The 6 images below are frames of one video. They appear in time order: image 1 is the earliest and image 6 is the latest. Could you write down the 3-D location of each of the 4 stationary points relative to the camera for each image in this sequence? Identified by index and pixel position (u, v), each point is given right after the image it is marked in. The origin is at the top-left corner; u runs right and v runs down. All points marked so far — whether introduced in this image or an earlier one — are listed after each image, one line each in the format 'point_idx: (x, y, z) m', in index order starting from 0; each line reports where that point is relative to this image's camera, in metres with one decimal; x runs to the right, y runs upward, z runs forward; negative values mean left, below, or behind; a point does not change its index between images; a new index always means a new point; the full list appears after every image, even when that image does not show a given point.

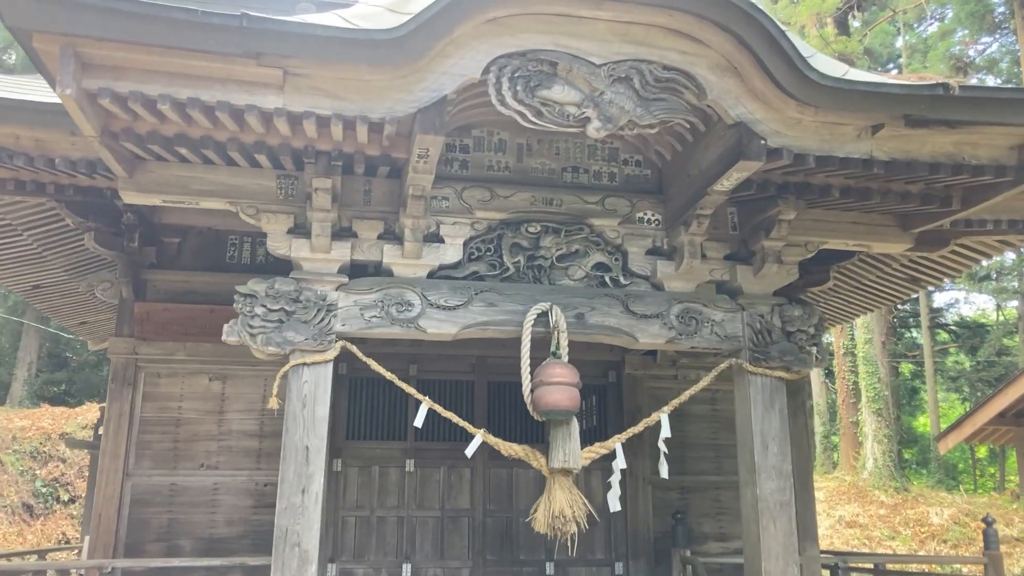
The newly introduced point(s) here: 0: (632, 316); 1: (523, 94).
0: (+0.8, -0.2, +4.8) m
1: (0.0, +1.0, +3.8) m
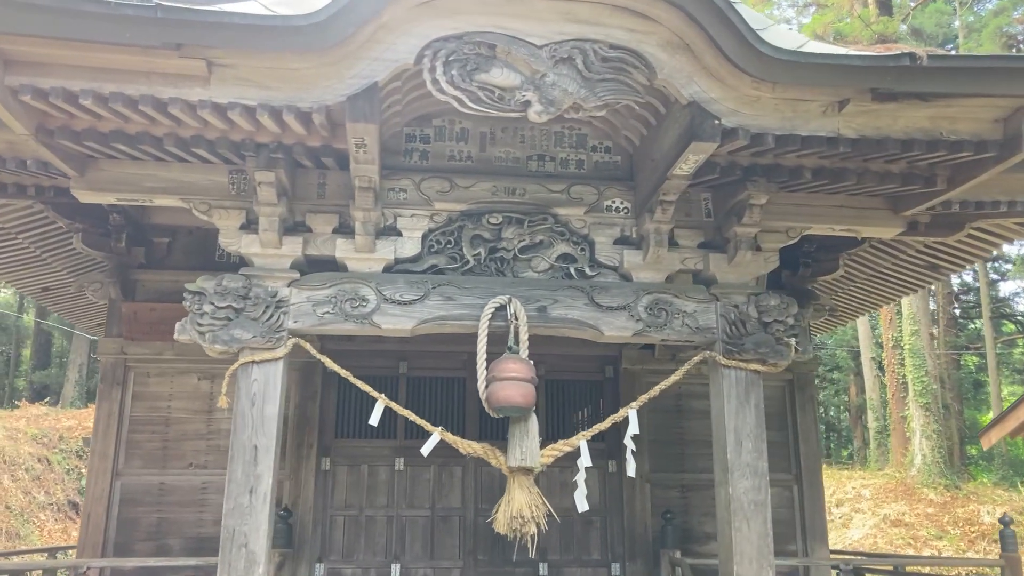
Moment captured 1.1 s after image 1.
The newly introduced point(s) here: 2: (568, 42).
0: (+0.5, -0.1, +4.6) m
1: (-0.3, +1.0, +3.7) m
2: (+0.3, +1.2, +3.7) m
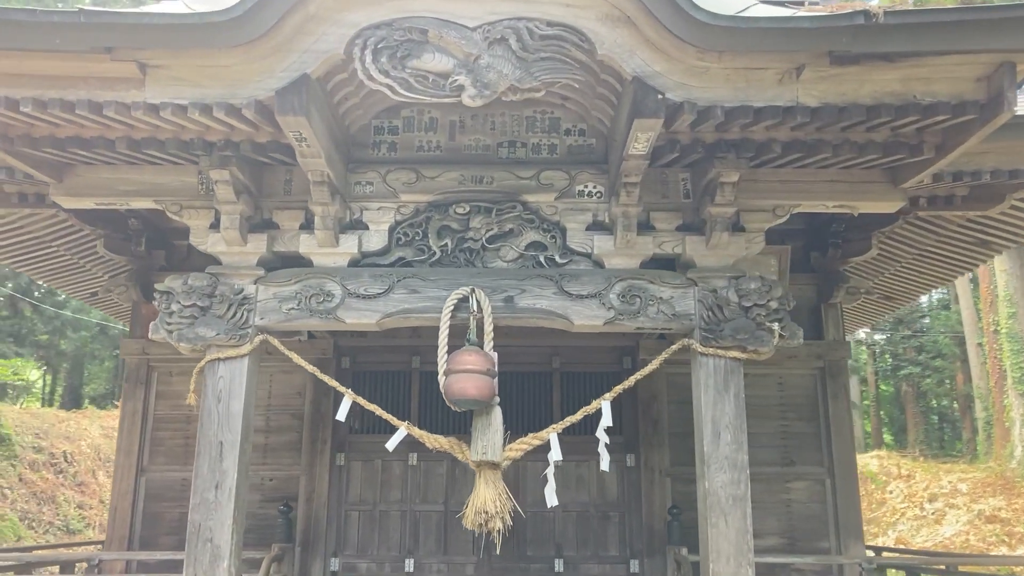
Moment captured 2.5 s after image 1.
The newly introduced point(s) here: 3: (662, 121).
0: (+0.3, 0.0, +4.4) m
1: (-0.6, +1.1, +3.6) m
2: (-0.1, +1.3, +3.6) m
3: (+0.7, +0.8, +3.6) m
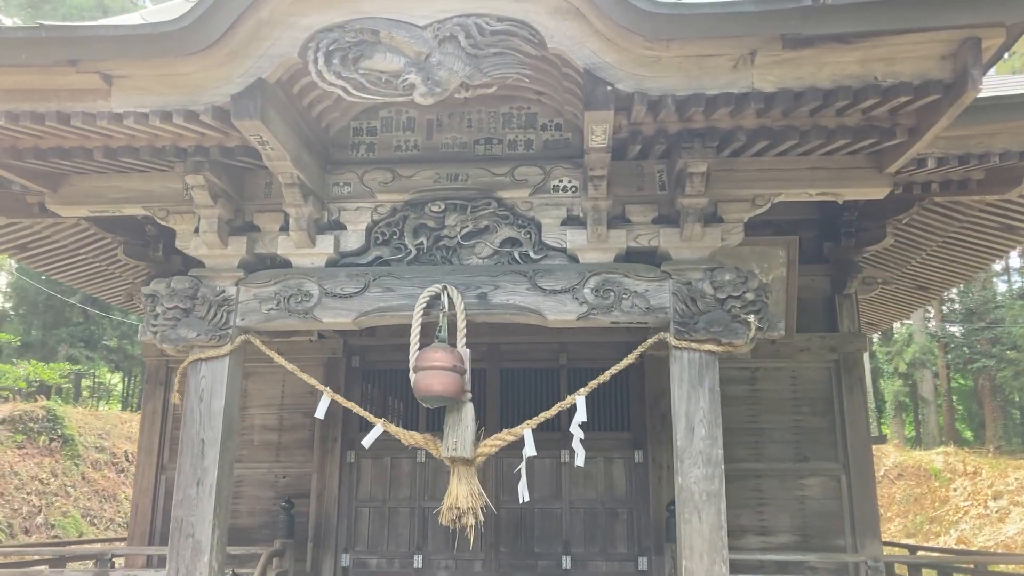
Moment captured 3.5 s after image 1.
0: (+0.2, 0.0, +4.4) m
1: (-0.8, +1.1, +3.7) m
2: (-0.3, +1.3, +3.6) m
3: (+0.5, +0.8, +3.5) m
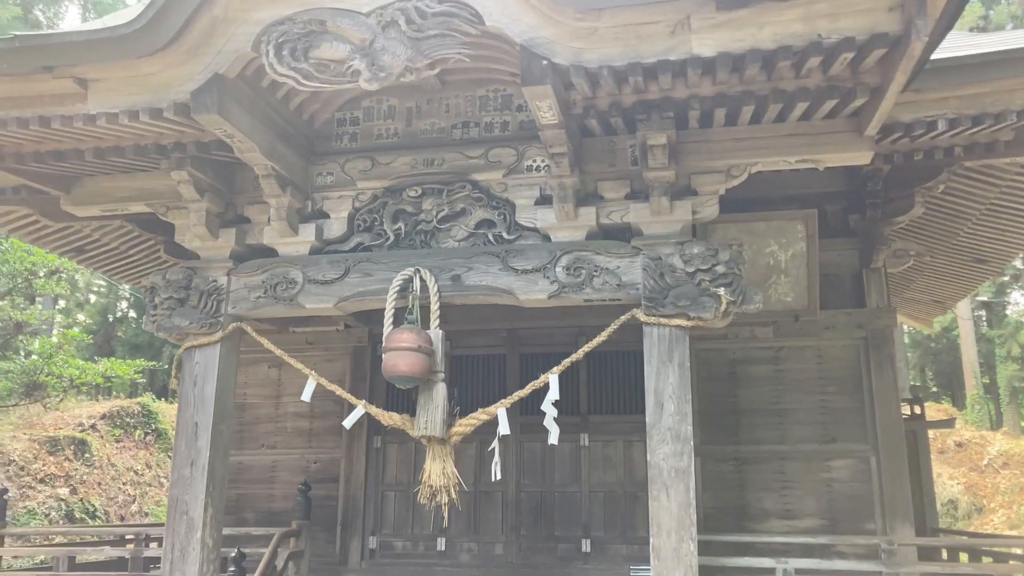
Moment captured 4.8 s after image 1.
0: (0.0, +0.1, +4.4) m
1: (-1.1, +1.2, +3.8) m
2: (-0.6, +1.4, +3.6) m
3: (+0.2, +1.0, +3.5) m
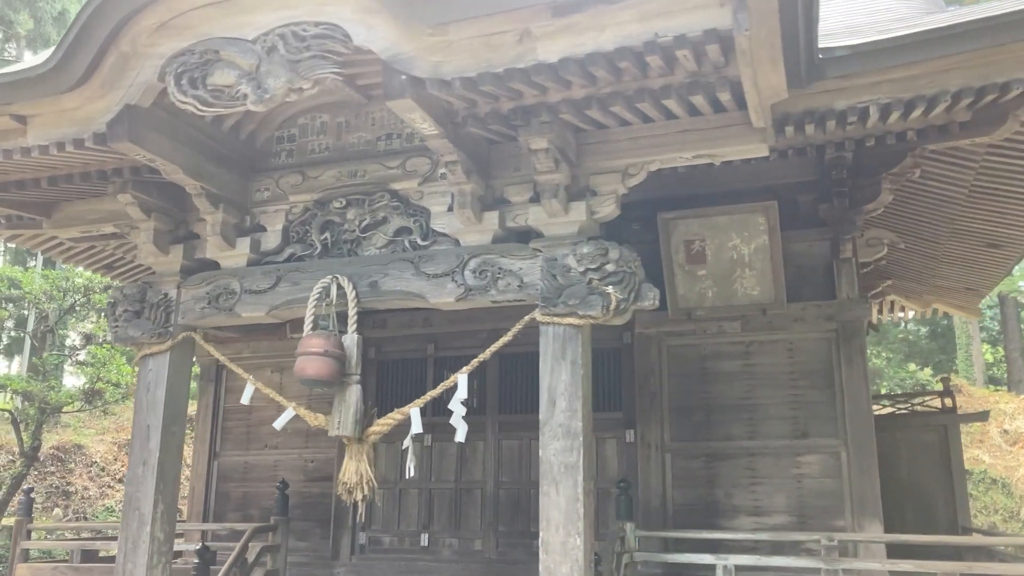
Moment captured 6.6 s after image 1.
0: (-0.5, +0.1, +4.6) m
1: (-1.7, +1.1, +4.1) m
2: (-1.3, +1.3, +3.9) m
3: (-0.5, +0.9, +3.7) m
